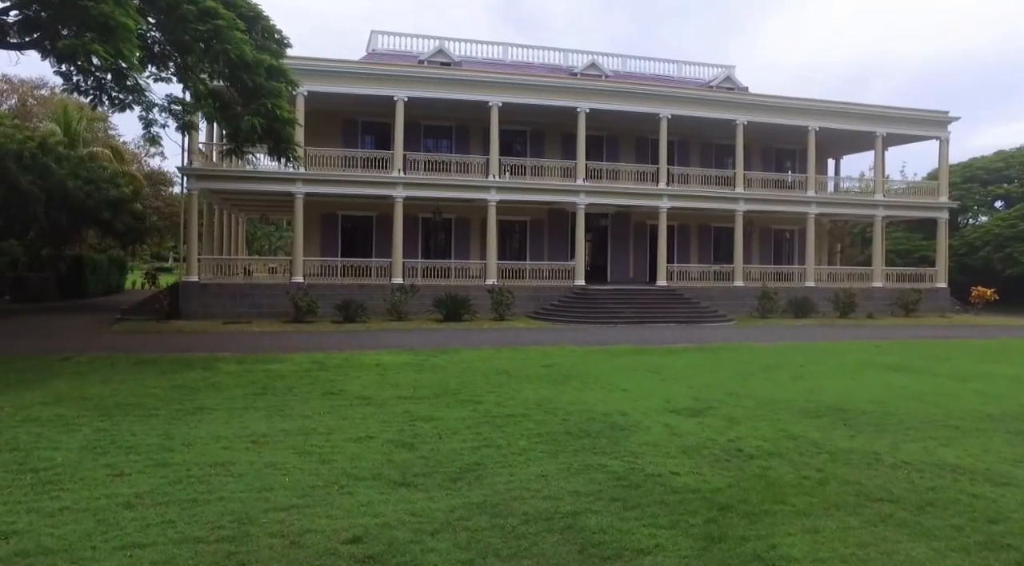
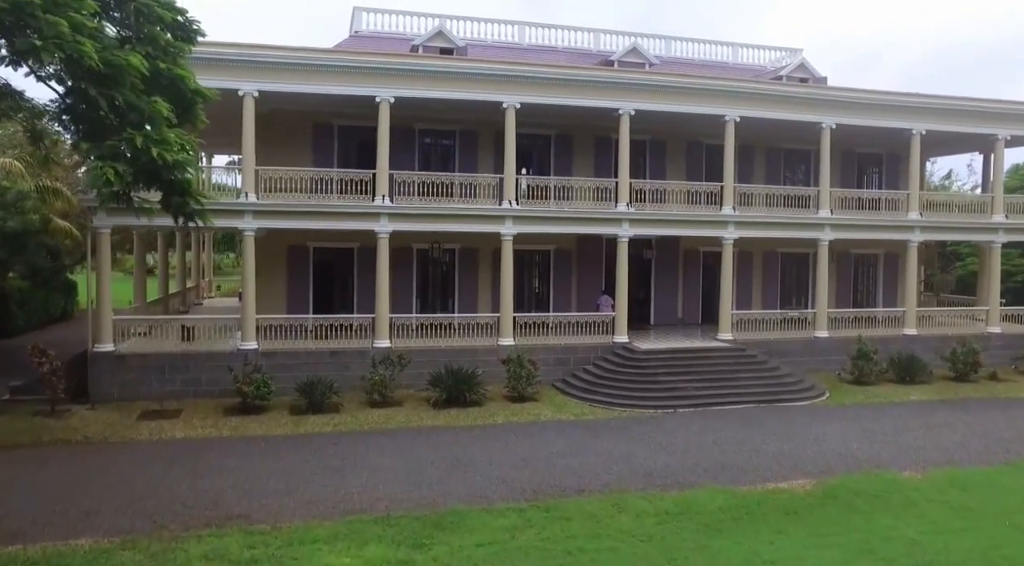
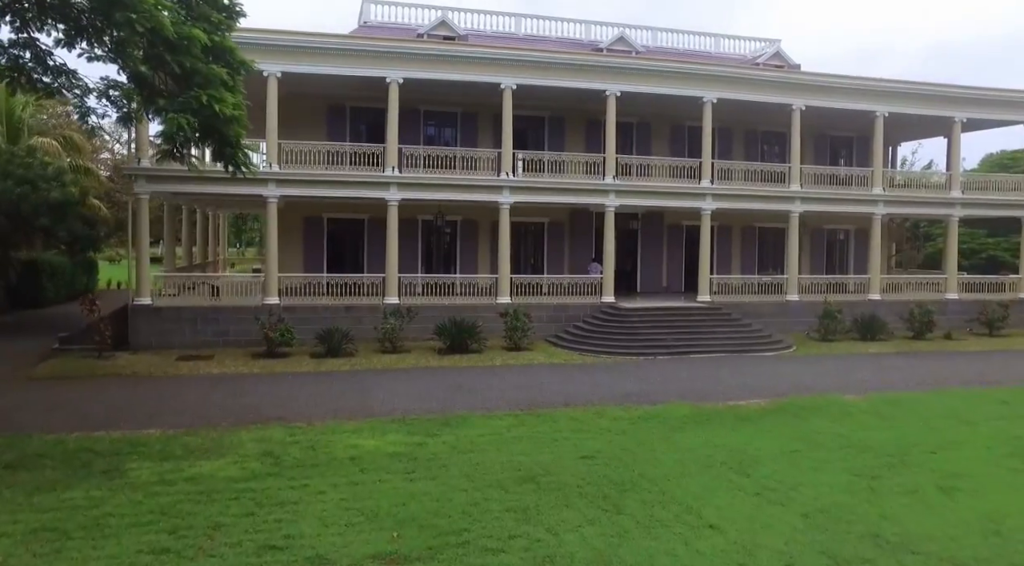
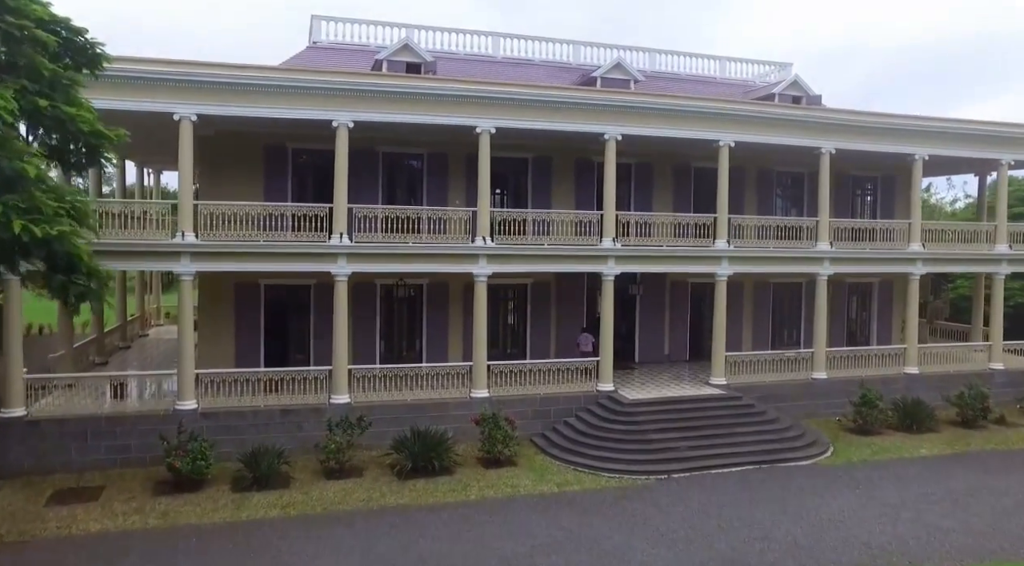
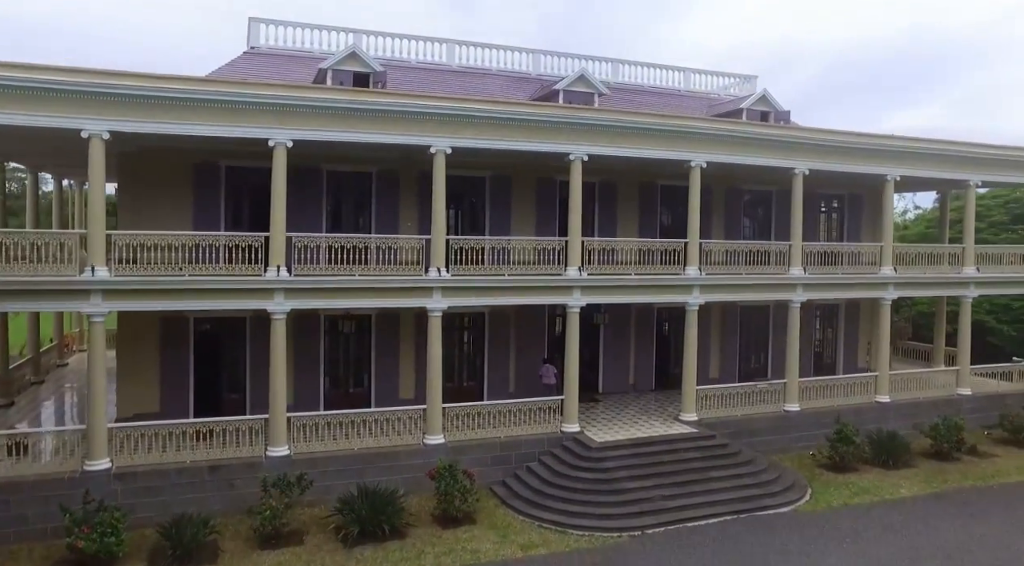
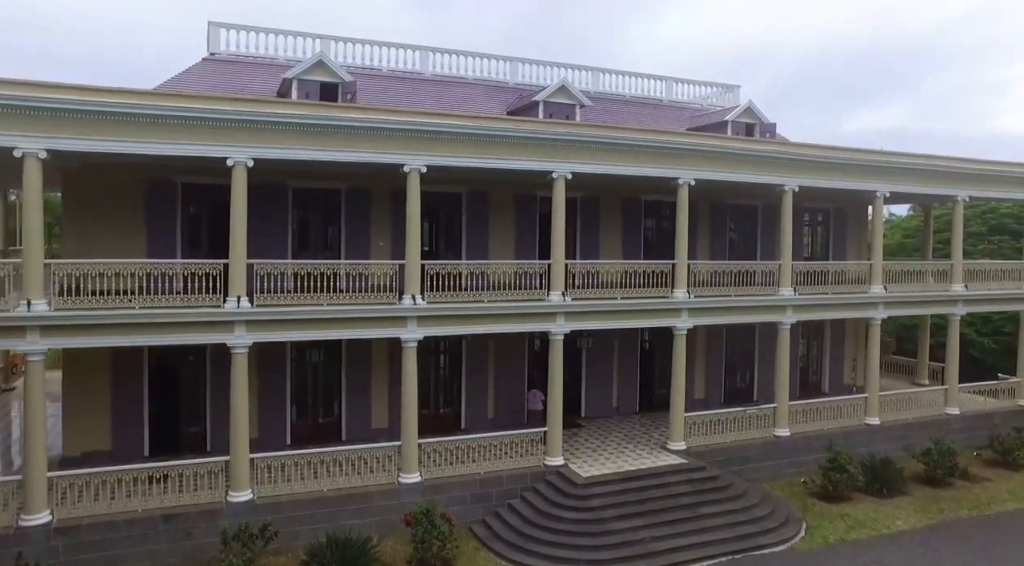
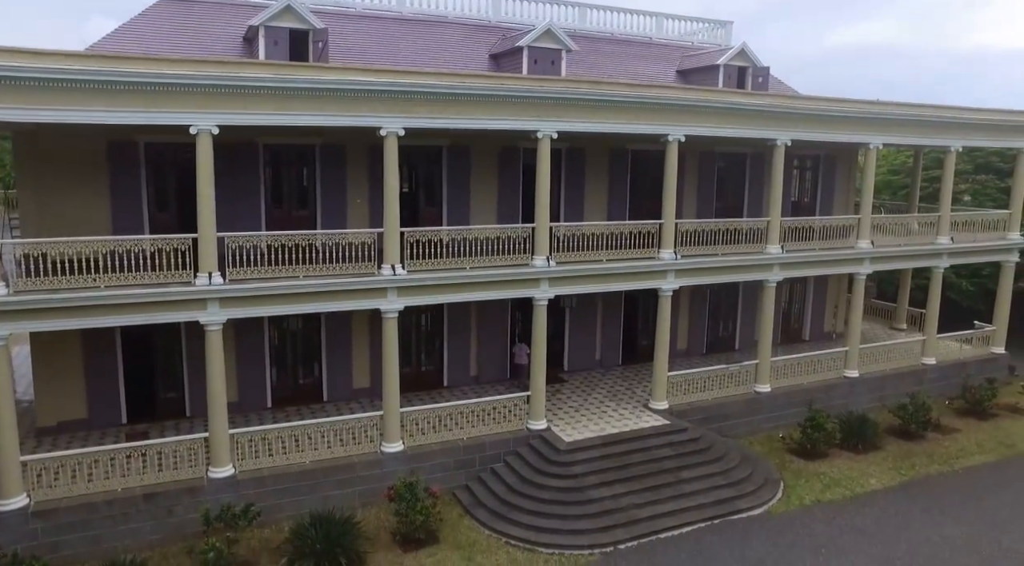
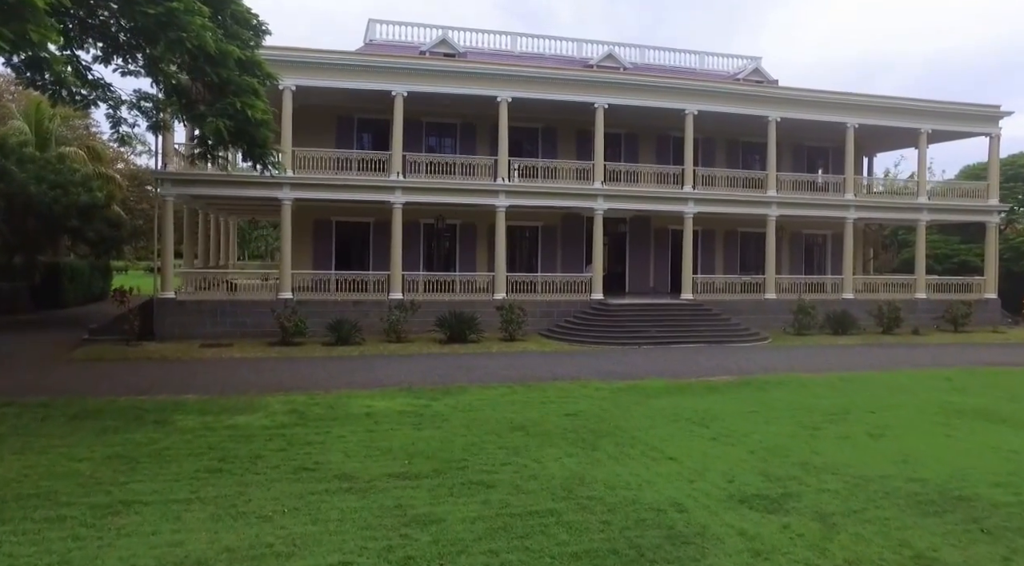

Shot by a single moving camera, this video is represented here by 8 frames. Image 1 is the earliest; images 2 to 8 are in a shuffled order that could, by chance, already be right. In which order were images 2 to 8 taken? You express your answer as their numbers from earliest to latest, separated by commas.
8, 3, 2, 4, 5, 6, 7
